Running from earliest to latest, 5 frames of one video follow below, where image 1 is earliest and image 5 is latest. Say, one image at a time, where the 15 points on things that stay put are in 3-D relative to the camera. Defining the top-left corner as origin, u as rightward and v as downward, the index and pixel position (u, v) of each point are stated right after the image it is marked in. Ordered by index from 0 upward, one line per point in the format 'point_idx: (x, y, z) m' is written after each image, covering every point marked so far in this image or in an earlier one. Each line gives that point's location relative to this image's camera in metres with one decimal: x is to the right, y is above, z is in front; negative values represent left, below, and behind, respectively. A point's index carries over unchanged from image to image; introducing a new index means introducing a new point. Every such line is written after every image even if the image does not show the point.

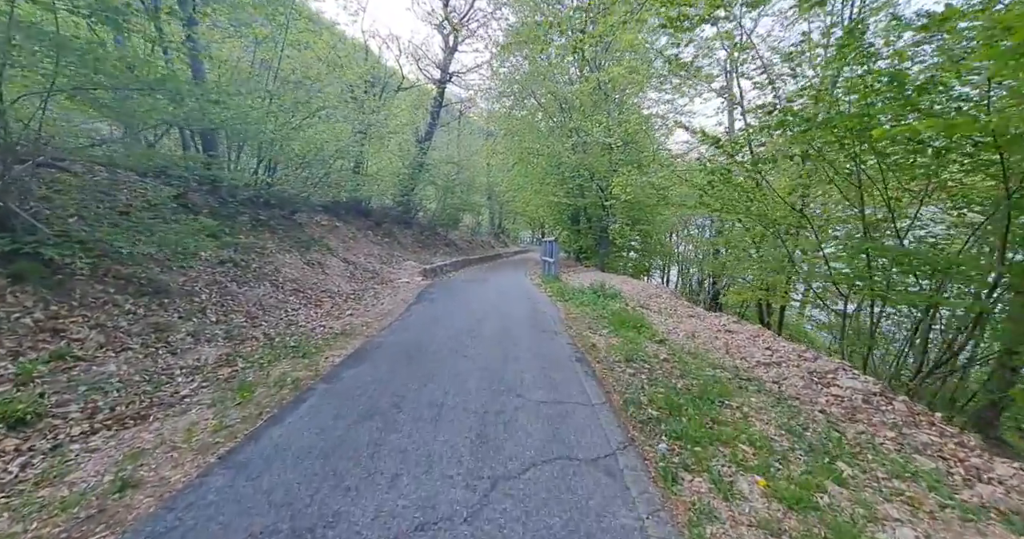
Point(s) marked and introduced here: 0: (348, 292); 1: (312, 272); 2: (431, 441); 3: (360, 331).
0: (-3.9, -0.6, +9.7) m
1: (-4.7, -0.1, +9.7) m
2: (-0.6, -1.2, +2.9) m
3: (-2.4, -1.0, +6.4) m
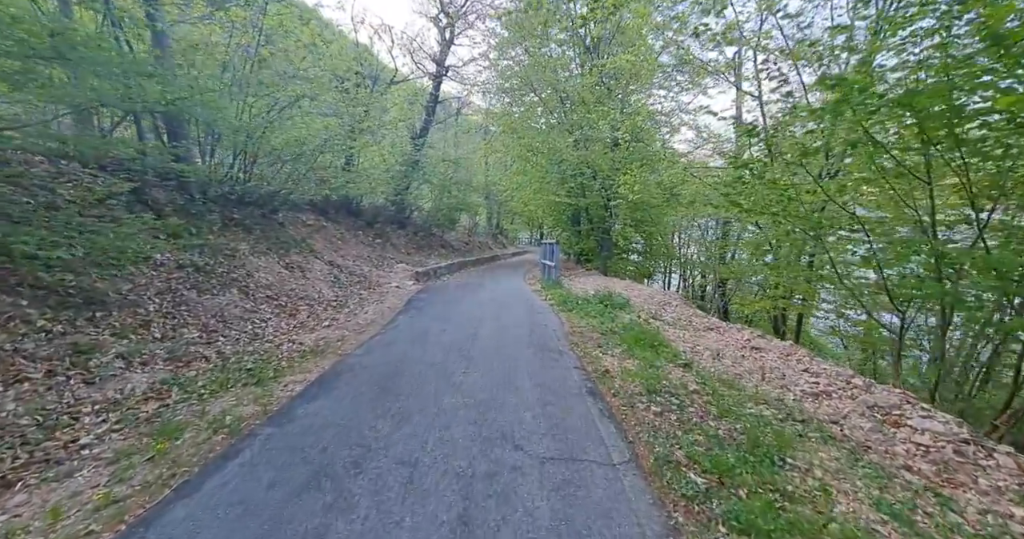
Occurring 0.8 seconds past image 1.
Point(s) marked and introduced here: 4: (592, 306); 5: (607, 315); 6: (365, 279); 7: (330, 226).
0: (-3.9, -0.7, +8.8) m
1: (-4.8, -0.2, +8.8) m
2: (-0.6, -1.3, +2.0) m
3: (-2.4, -1.0, +5.5) m
4: (+1.5, -0.7, +7.6) m
5: (+1.6, -0.8, +6.9) m
6: (-4.2, -0.3, +11.7) m
7: (-6.7, +1.6, +15.0) m
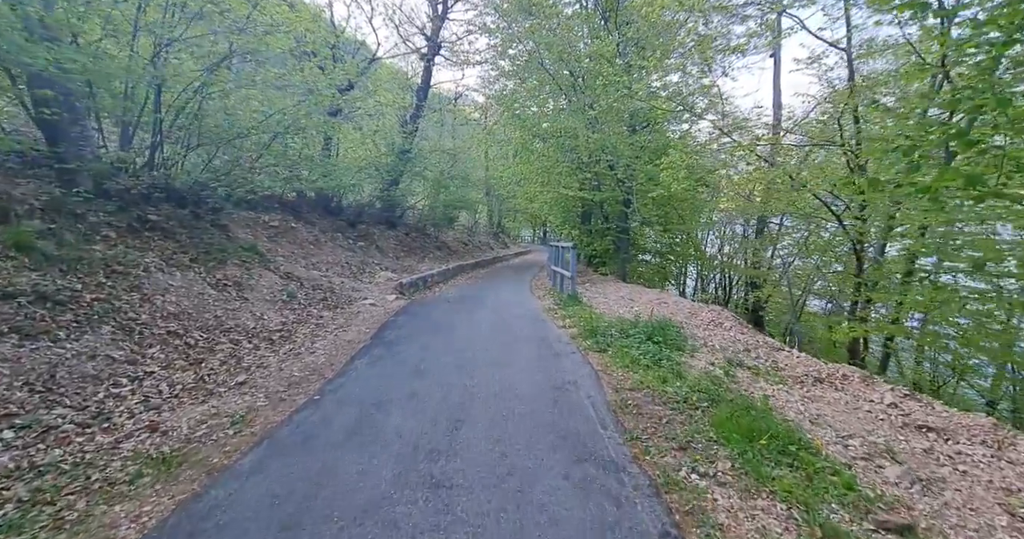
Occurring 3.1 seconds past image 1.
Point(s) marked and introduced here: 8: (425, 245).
0: (-3.8, -1.0, +6.5) m
1: (-4.7, -0.5, +6.5) m
2: (-0.5, -1.6, -0.3) m
3: (-2.3, -1.3, +3.2) m
4: (+1.6, -0.9, +5.3) m
5: (+1.7, -1.0, +4.6) m
6: (-4.1, -0.6, +9.3) m
7: (-6.6, +1.3, +12.6) m
8: (-4.0, +1.1, +18.9) m
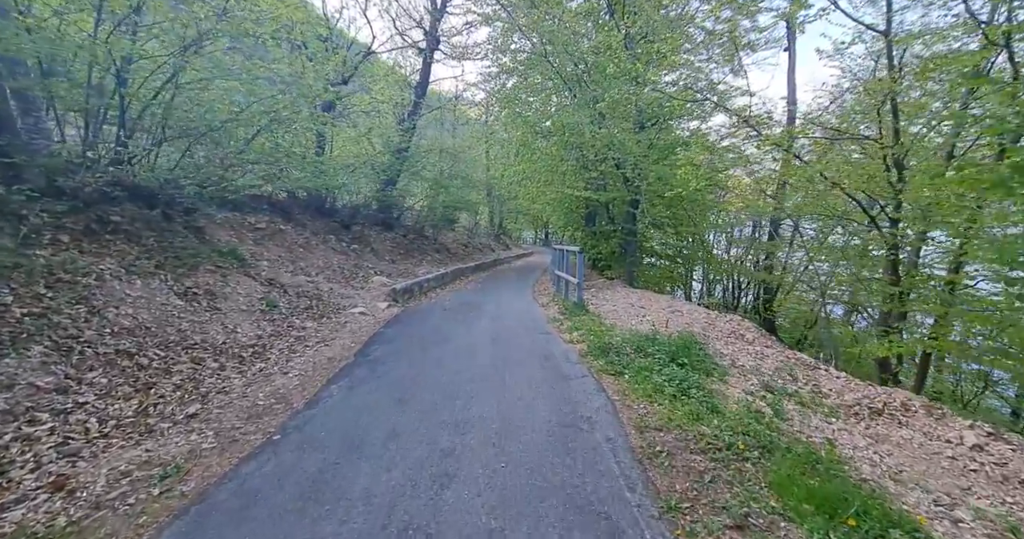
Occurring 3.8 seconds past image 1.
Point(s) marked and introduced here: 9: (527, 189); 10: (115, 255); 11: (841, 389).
0: (-3.8, -1.1, +5.8) m
1: (-4.7, -0.6, +5.8) m
2: (-0.5, -1.7, -1.0) m
3: (-2.3, -1.4, +2.5) m
4: (+1.6, -1.0, +4.6) m
5: (+1.7, -1.1, +3.8) m
6: (-4.0, -0.7, +8.6) m
7: (-6.5, +1.1, +11.9) m
8: (-3.9, +1.0, +18.2) m
9: (+0.6, +3.4, +17.6) m
10: (-5.8, +0.2, +6.0) m
11: (+3.7, -1.3, +4.7) m
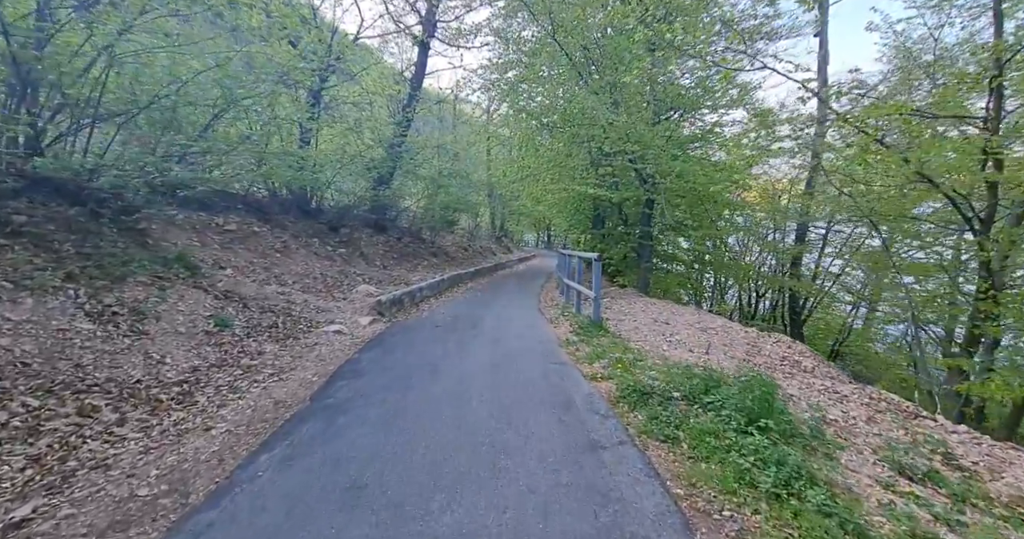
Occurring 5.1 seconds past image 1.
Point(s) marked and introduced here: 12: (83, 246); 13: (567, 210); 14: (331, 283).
0: (-3.7, -1.2, +4.4) m
1: (-4.6, -0.8, +4.5) m
2: (-0.5, -1.8, -2.4) m
3: (-2.3, -1.6, +1.1) m
4: (+1.7, -1.2, +3.2) m
5: (+1.8, -1.3, +2.4) m
6: (-4.0, -0.9, +7.3) m
7: (-6.4, +0.9, +10.6) m
8: (-3.8, +0.8, +16.8) m
9: (+0.7, +3.2, +16.2) m
10: (-5.8, +0.1, +4.7) m
11: (+3.7, -1.5, +3.3) m
12: (-5.9, +0.3, +5.7) m
13: (+2.2, +2.3, +16.2) m
14: (-4.6, -0.4, +10.4) m
